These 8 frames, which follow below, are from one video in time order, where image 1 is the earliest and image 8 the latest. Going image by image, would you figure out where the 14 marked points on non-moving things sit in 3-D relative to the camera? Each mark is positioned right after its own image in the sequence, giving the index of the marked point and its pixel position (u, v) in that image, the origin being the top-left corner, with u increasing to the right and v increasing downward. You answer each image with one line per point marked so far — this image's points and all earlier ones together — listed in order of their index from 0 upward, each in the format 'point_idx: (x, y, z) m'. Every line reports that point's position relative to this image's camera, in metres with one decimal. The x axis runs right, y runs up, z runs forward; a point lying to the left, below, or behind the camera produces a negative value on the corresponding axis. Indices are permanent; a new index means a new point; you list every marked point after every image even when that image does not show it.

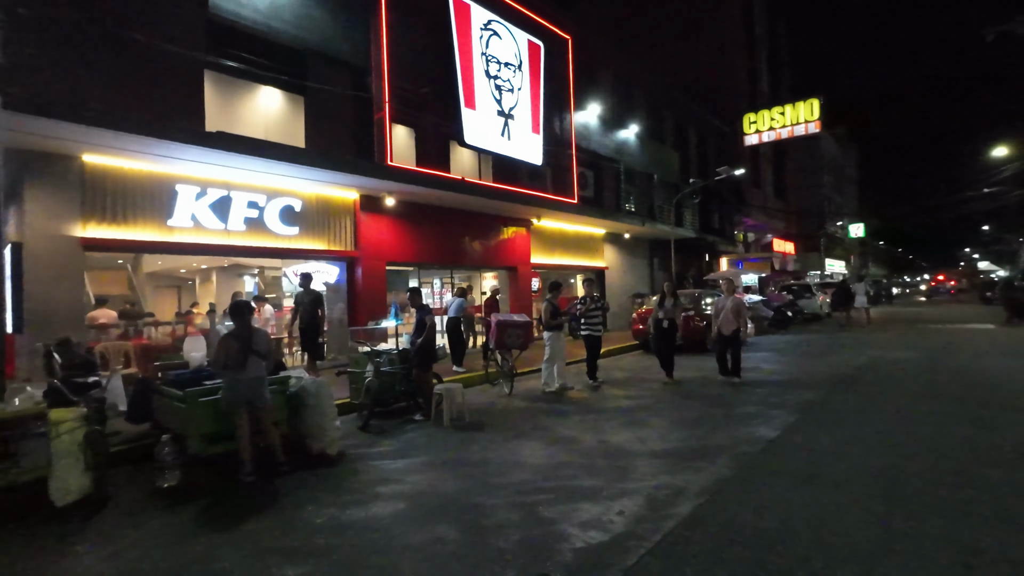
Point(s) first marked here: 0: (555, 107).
0: (+1.7, +7.3, +19.9) m
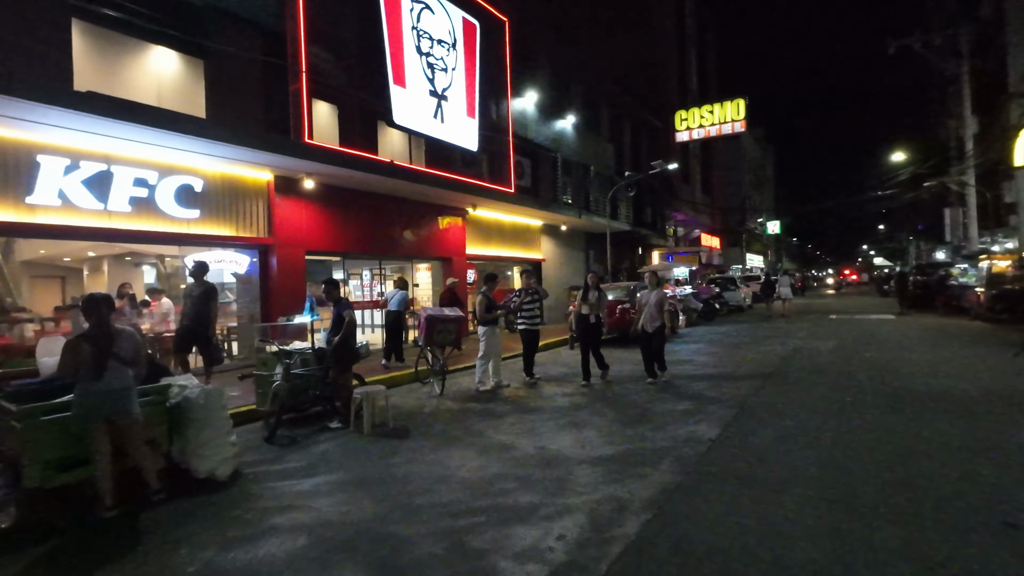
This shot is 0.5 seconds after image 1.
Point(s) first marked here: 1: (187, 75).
0: (-0.8, +7.6, +19.2) m
1: (-7.4, +4.9, +11.3) m
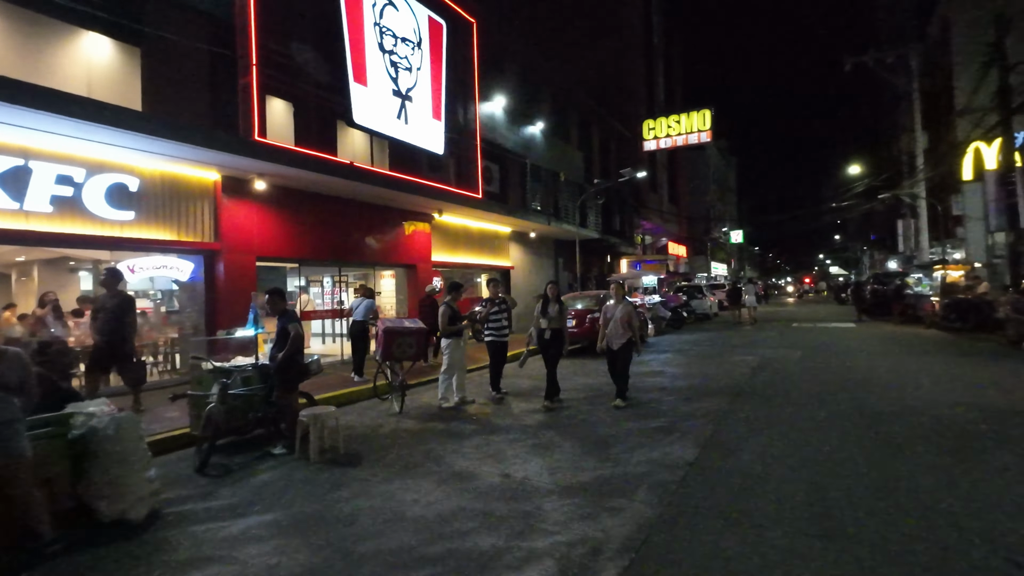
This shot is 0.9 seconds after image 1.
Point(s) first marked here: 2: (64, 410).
0: (-2.0, +7.3, +18.6) m
1: (-8.2, +4.7, +10.3) m
2: (-4.7, -1.3, +5.2) m
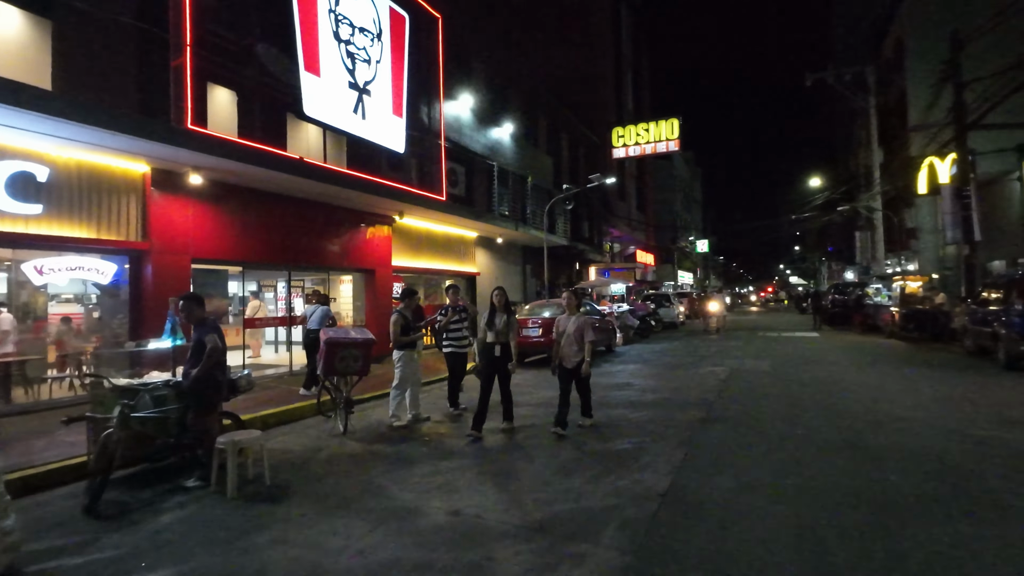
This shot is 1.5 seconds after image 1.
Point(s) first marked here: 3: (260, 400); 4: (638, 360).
0: (-3.2, +7.1, +17.8) m
1: (-8.9, +4.6, +9.1) m
2: (-5.2, -1.3, +4.1) m
3: (-5.4, -2.4, +10.3) m
4: (+4.3, -2.5, +16.8) m
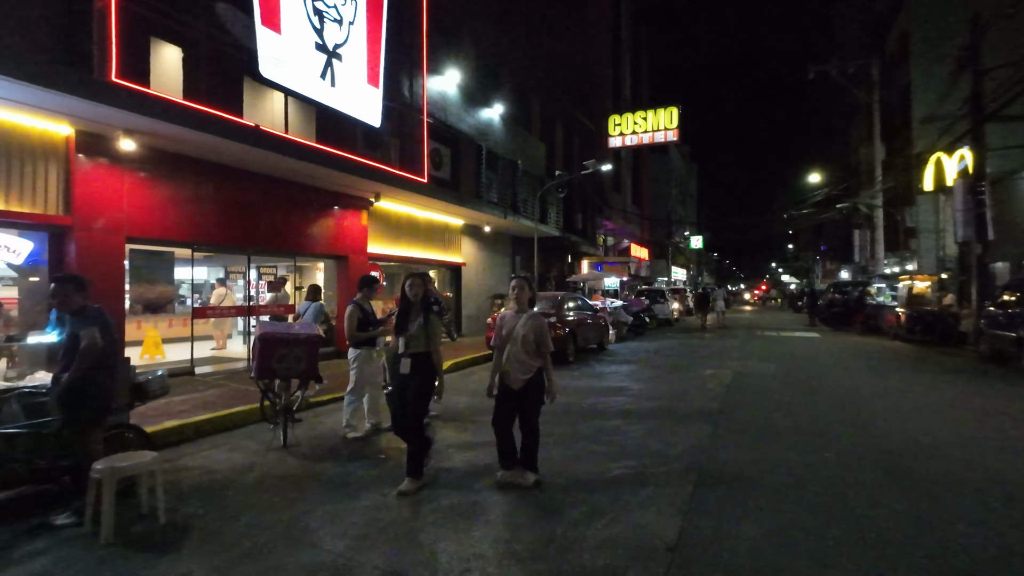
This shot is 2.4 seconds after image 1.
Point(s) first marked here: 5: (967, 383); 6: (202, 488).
0: (-3.6, +7.4, +16.3) m
1: (-9.1, +5.0, +7.6) m
2: (-5.4, -1.1, +2.7) m
3: (-5.8, -2.1, +8.9) m
4: (+3.8, -2.3, +15.6) m
5: (+10.8, -2.2, +11.7) m
6: (-3.5, -2.2, +5.5) m
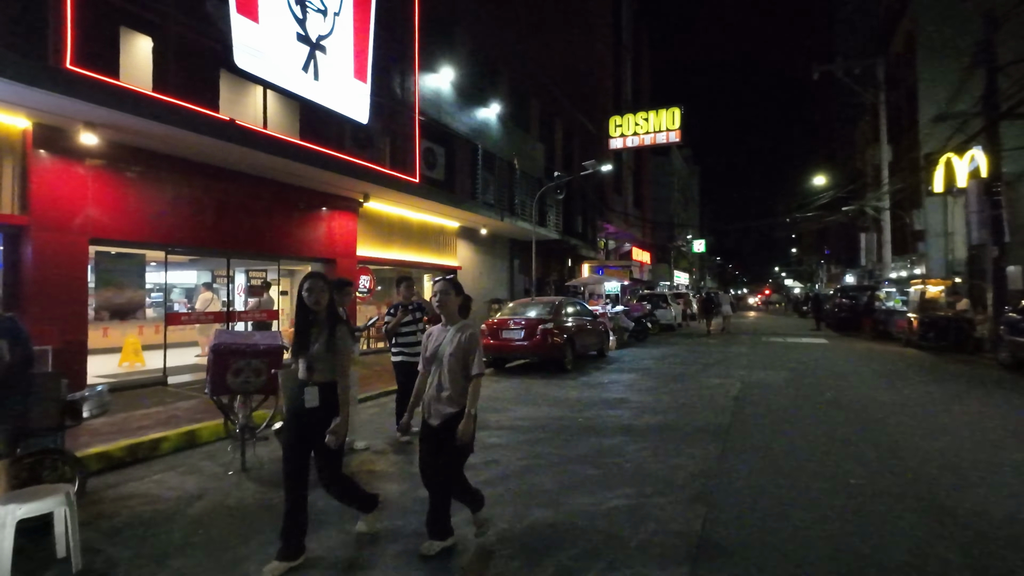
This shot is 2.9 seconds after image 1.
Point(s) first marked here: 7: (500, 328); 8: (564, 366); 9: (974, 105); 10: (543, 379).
0: (-3.7, +7.3, +15.7) m
1: (-9.3, +4.9, +7.0) m
2: (-5.6, -1.1, +2.0) m
3: (-6.0, -2.2, +8.2) m
4: (+3.6, -2.4, +14.9) m
5: (+10.7, -2.3, +10.9) m
6: (-3.7, -2.3, +4.8) m
7: (-0.3, -1.2, +14.4) m
8: (+1.5, -2.3, +14.4) m
9: (+18.4, +7.3, +19.6) m
10: (+0.8, -2.4, +13.1) m
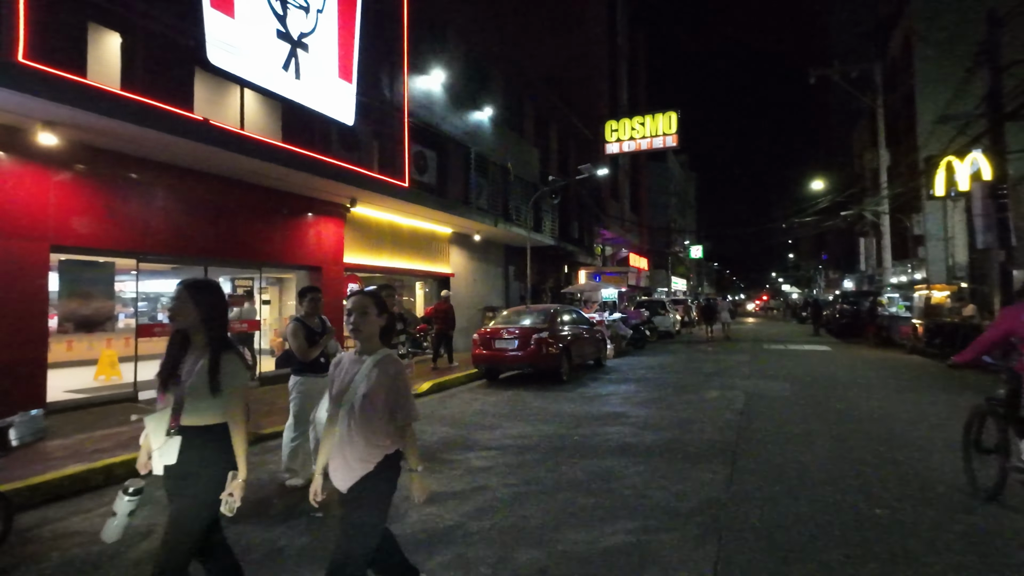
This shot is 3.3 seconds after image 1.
0: (-3.9, +7.0, +15.2) m
1: (-9.5, +4.7, +6.4) m
2: (-5.7, -1.2, +1.4) m
3: (-6.1, -2.3, +7.6) m
4: (+3.4, -2.6, +14.3) m
5: (+10.5, -2.5, +10.4) m
6: (-3.8, -2.4, +4.2) m
7: (-0.5, -1.4, +13.9) m
8: (+1.3, -2.5, +13.8) m
9: (+18.1, +7.1, +19.2) m
10: (+0.7, -2.6, +12.5) m
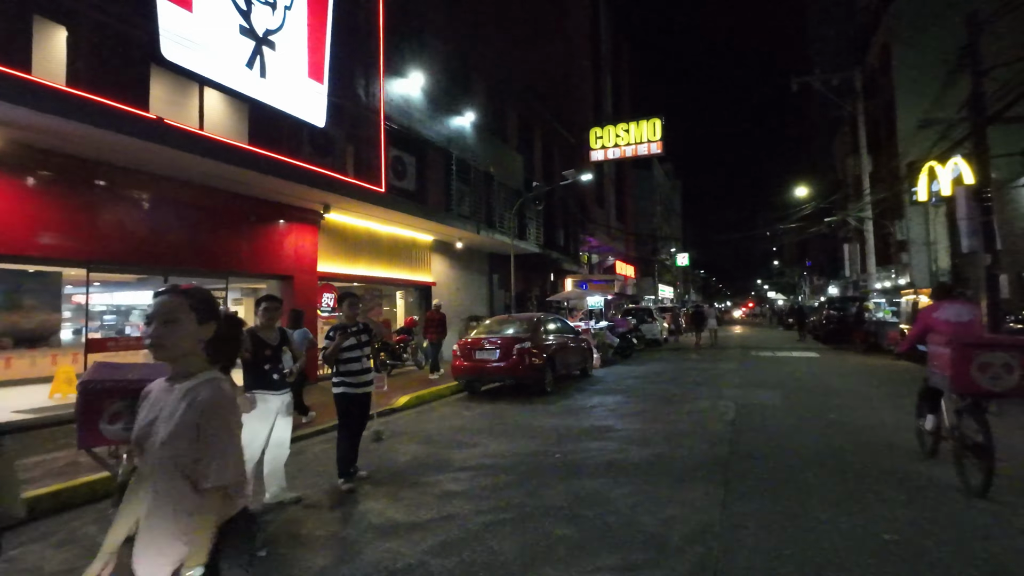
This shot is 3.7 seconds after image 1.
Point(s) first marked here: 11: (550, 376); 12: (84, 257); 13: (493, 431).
0: (-4.6, +6.8, +14.7) m
1: (-9.9, +4.6, +5.7) m
2: (-6.0, -1.2, +0.7) m
3: (-6.4, -2.5, +6.9) m
4: (+2.9, -2.8, +13.8) m
5: (+10.1, -2.5, +10.1) m
6: (-4.1, -2.5, +3.5) m
7: (-1.0, -1.6, +13.3) m
8: (+0.9, -2.7, +13.3) m
9: (+17.4, +6.9, +19.2) m
10: (+0.2, -2.8, +11.9) m
11: (+1.1, -2.4, +13.5) m
12: (-8.1, +0.6, +9.2) m
13: (-0.4, -2.7, +9.3) m
